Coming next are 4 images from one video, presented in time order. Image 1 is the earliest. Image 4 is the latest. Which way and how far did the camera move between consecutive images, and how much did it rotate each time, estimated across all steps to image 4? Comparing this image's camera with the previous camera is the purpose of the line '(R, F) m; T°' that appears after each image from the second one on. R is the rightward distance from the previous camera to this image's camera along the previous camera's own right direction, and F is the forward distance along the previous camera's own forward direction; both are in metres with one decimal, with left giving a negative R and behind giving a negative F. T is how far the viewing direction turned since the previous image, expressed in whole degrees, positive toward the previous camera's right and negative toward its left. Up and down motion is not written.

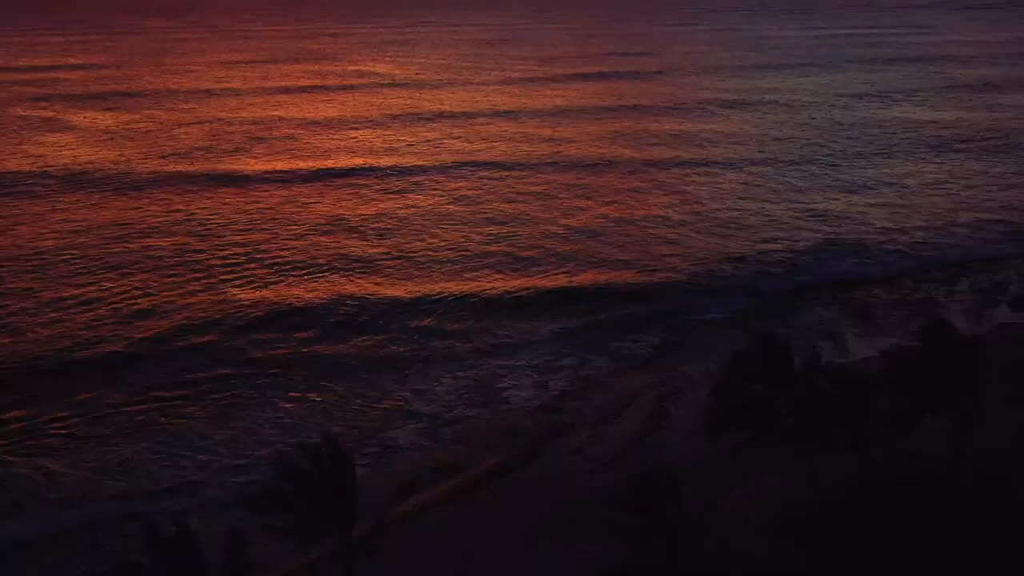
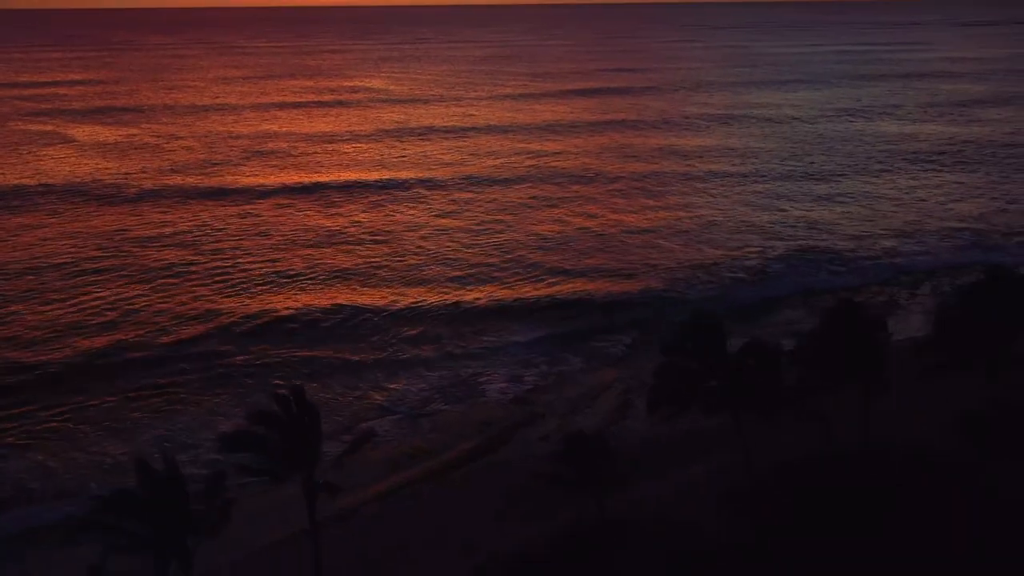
(+0.2, -0.6) m; 0°
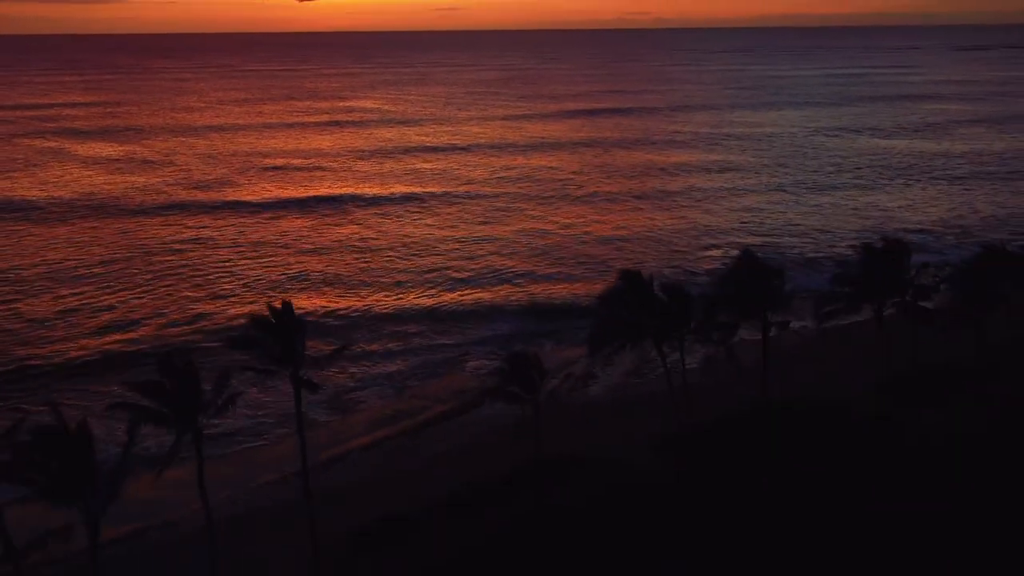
(+0.3, -1.0) m; 0°
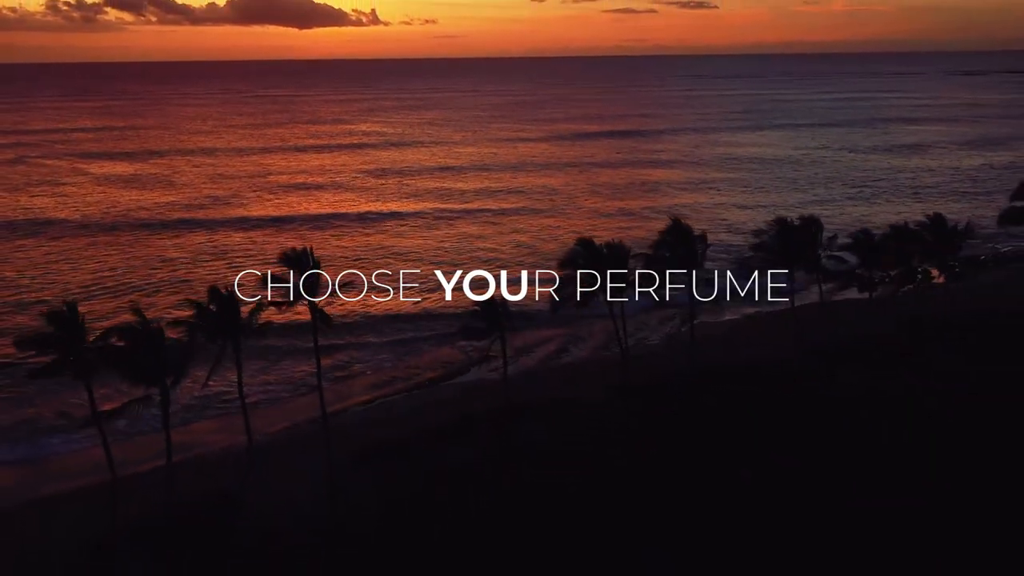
(+0.2, -1.4) m; 0°
